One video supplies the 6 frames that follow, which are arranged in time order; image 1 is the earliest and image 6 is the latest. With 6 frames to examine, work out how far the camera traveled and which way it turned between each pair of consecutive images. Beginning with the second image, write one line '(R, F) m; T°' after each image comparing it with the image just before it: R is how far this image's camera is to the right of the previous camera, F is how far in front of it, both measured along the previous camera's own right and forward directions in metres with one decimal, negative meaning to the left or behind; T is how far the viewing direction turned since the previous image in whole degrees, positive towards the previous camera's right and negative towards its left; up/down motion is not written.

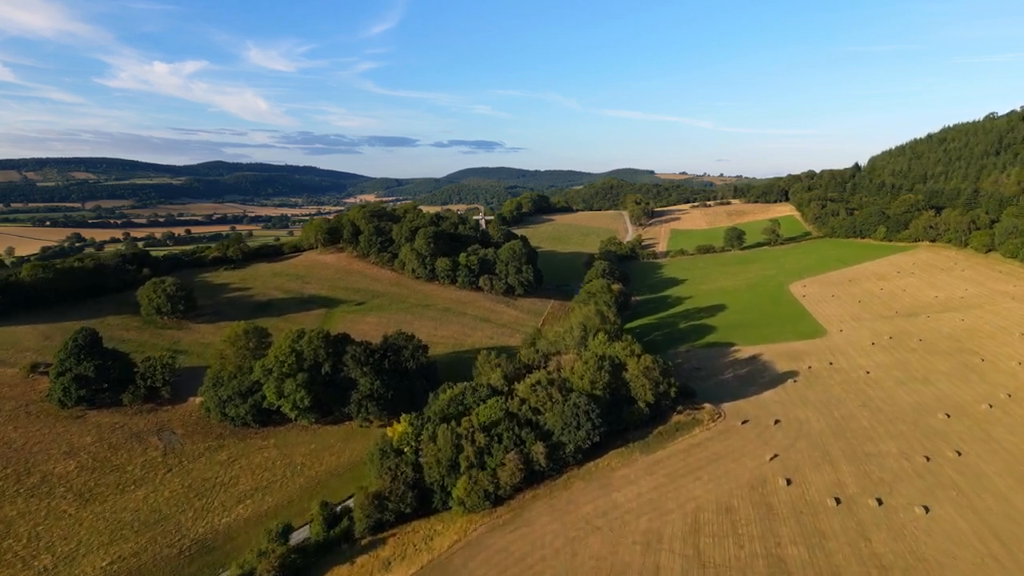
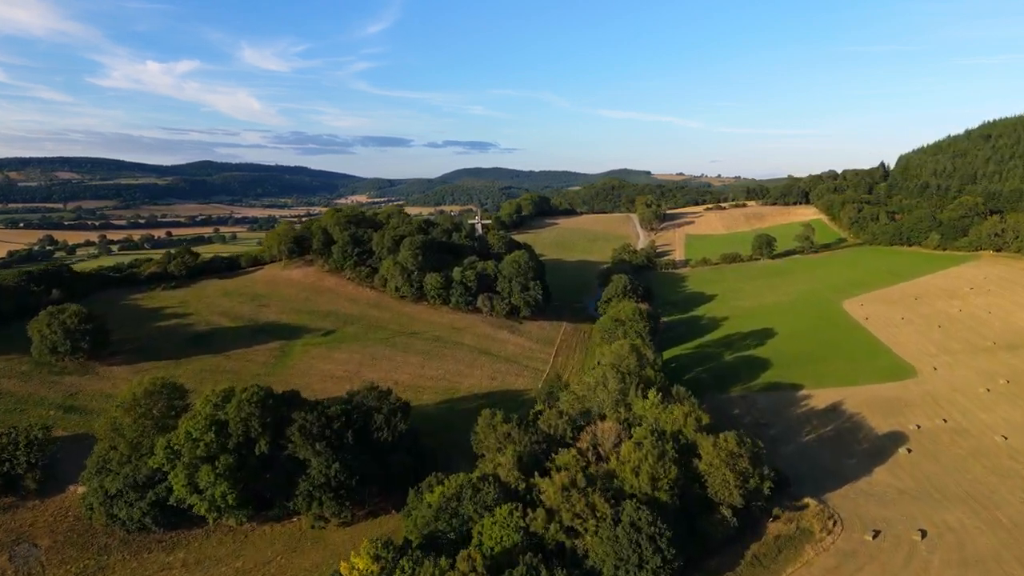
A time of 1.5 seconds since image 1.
(-0.9, +12.7) m; 0°
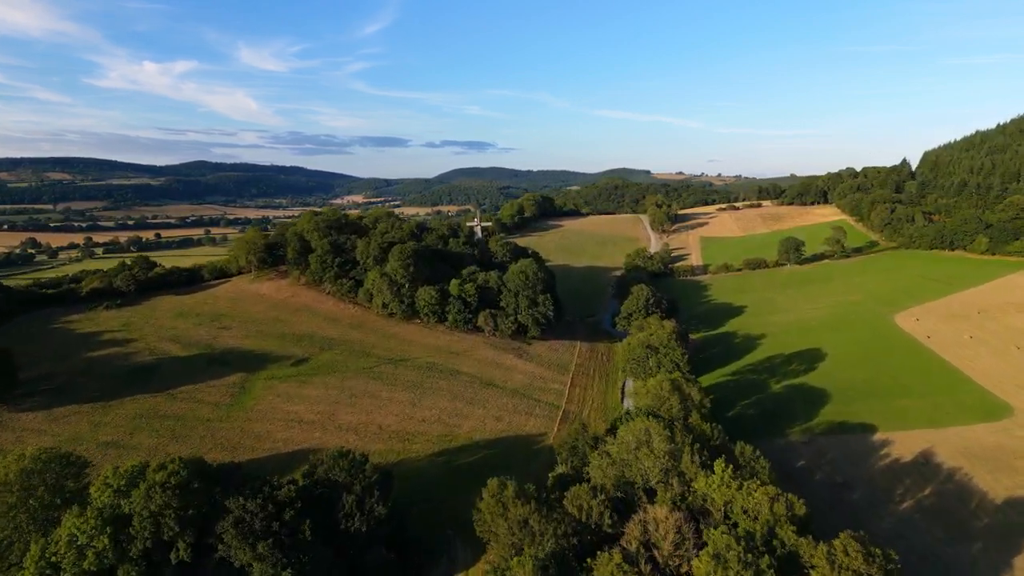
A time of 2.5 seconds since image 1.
(-0.6, +8.5) m; 0°
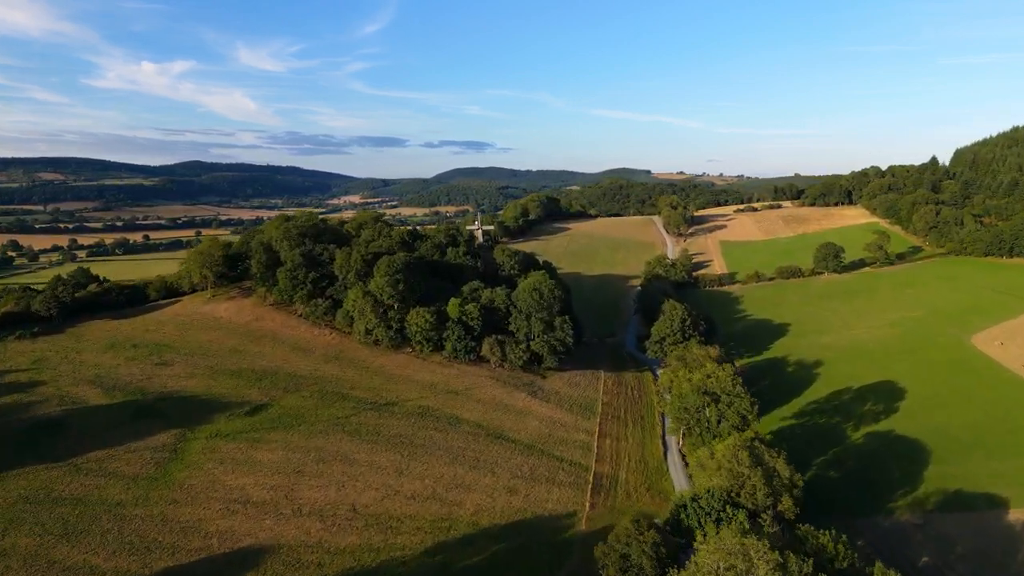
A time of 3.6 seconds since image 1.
(-0.8, +9.3) m; 0°
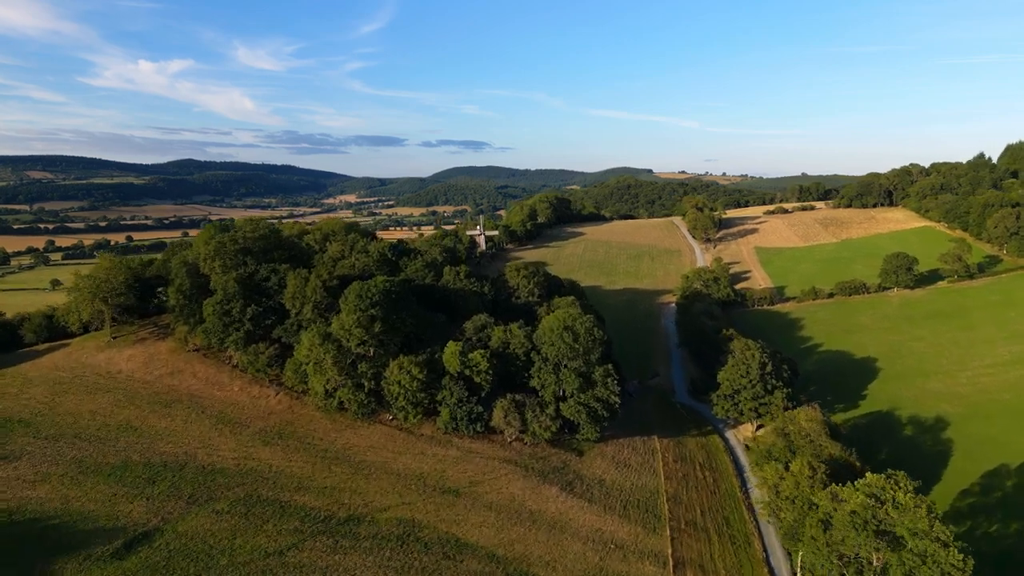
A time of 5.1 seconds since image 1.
(-1.1, +12.7) m; 0°
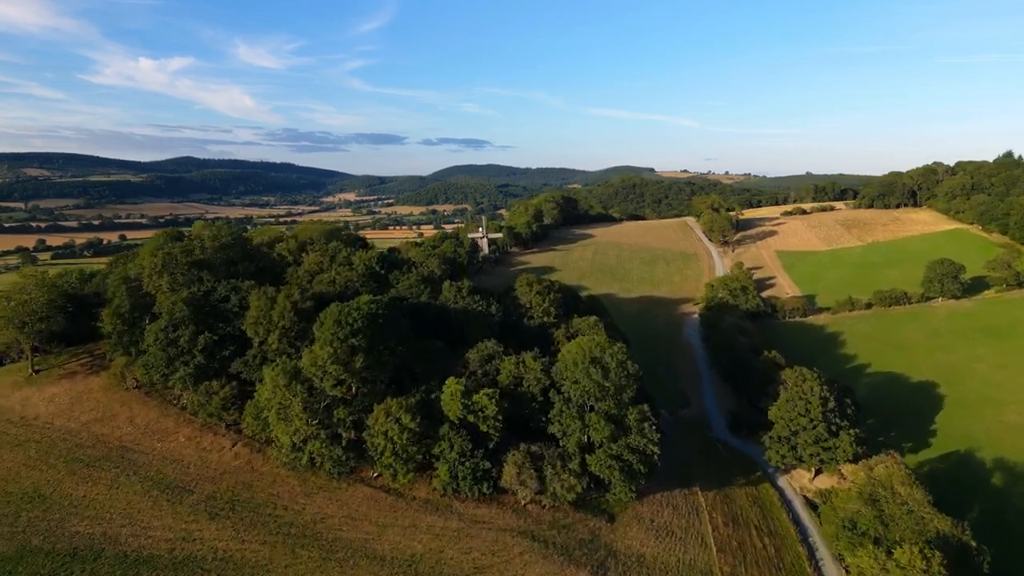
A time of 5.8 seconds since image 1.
(-0.5, +5.9) m; 0°
